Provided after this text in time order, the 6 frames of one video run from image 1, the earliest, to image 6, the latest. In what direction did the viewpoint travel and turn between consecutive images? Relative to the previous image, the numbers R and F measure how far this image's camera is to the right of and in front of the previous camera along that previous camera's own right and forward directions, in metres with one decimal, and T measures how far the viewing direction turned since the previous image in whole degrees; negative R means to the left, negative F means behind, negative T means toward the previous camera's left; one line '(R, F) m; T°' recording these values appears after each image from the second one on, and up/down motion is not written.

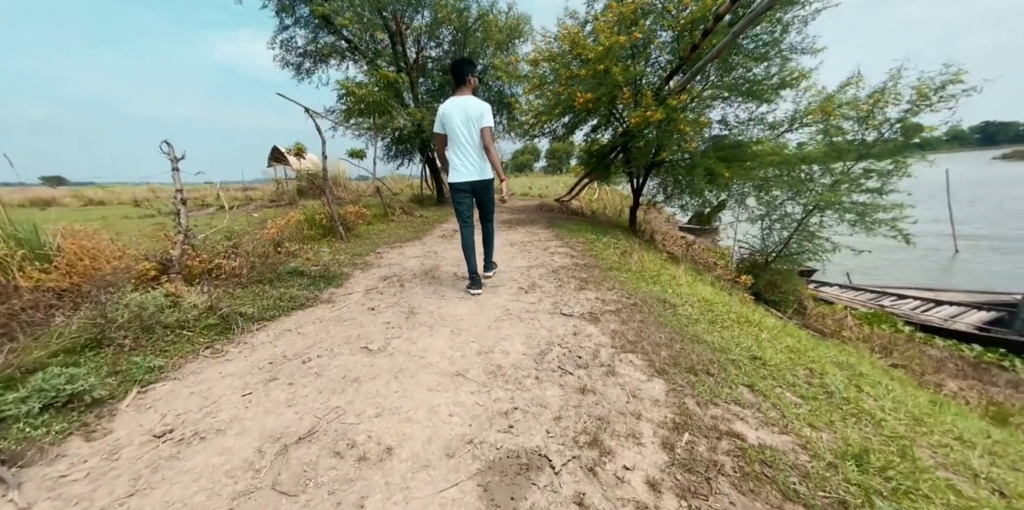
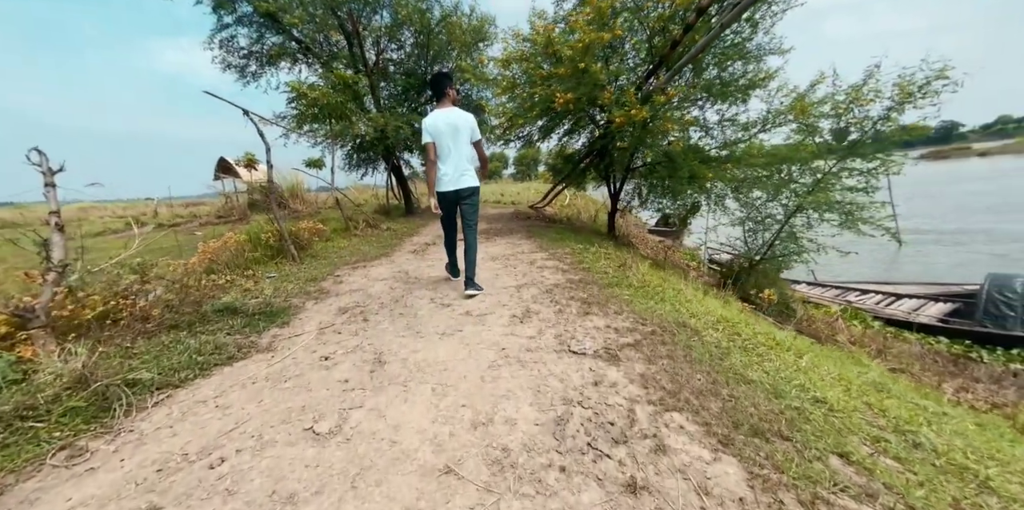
(-0.1, +0.6) m; +5°
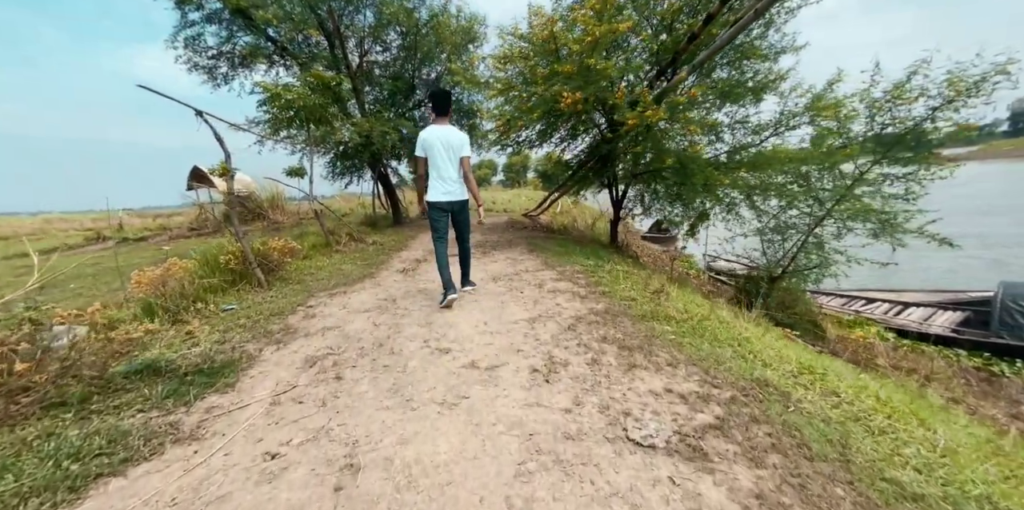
(-0.2, +0.7) m; +2°
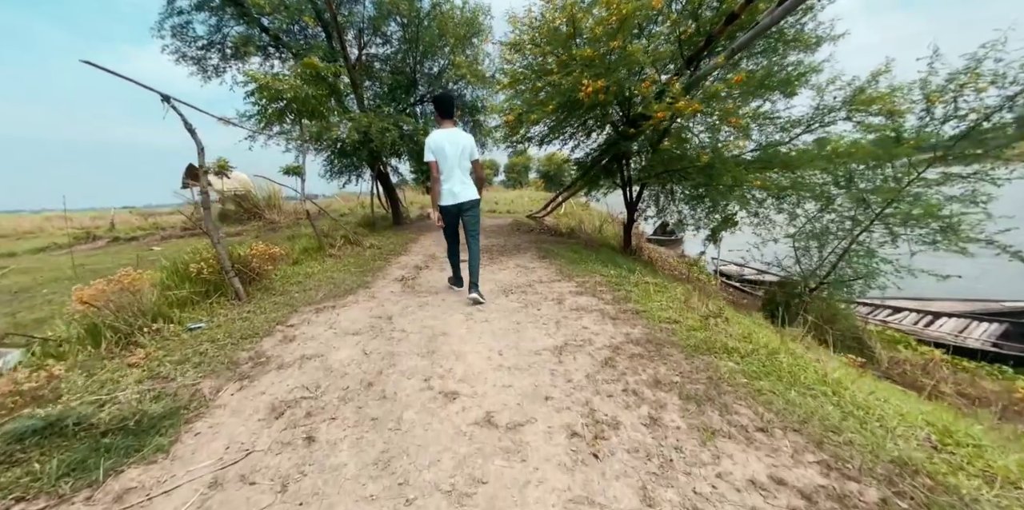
(-0.2, +0.6) m; 0°
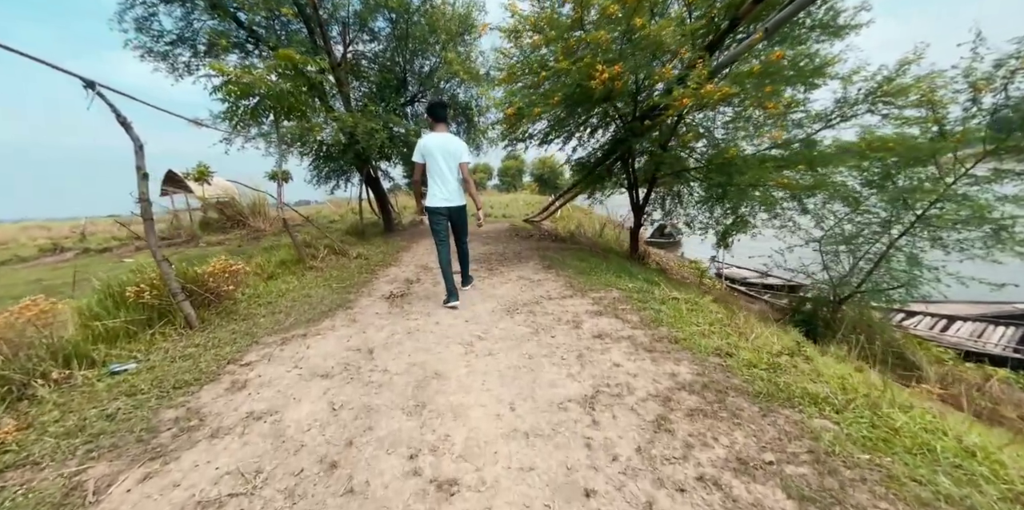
(-0.1, +0.7) m; +1°
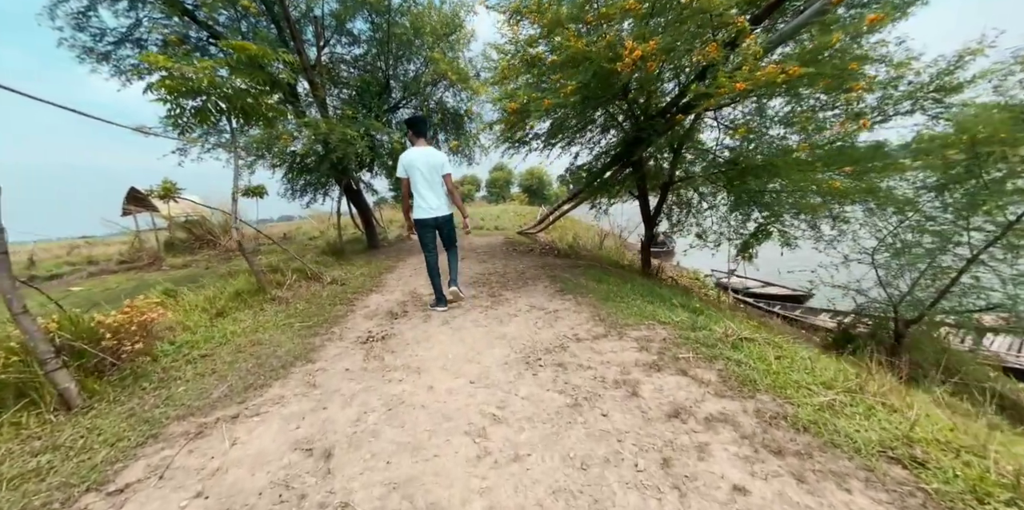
(-0.2, +1.0) m; +2°
